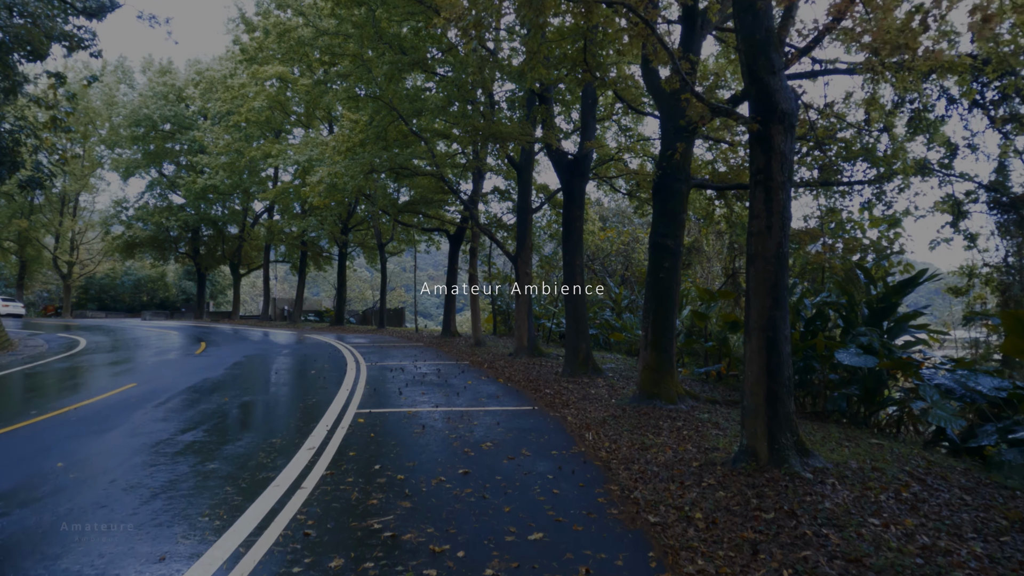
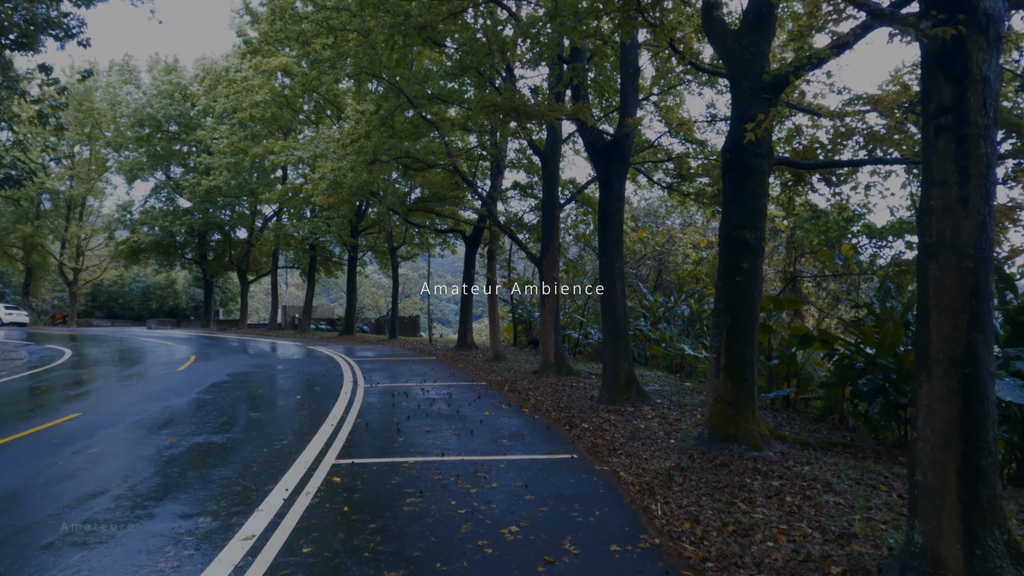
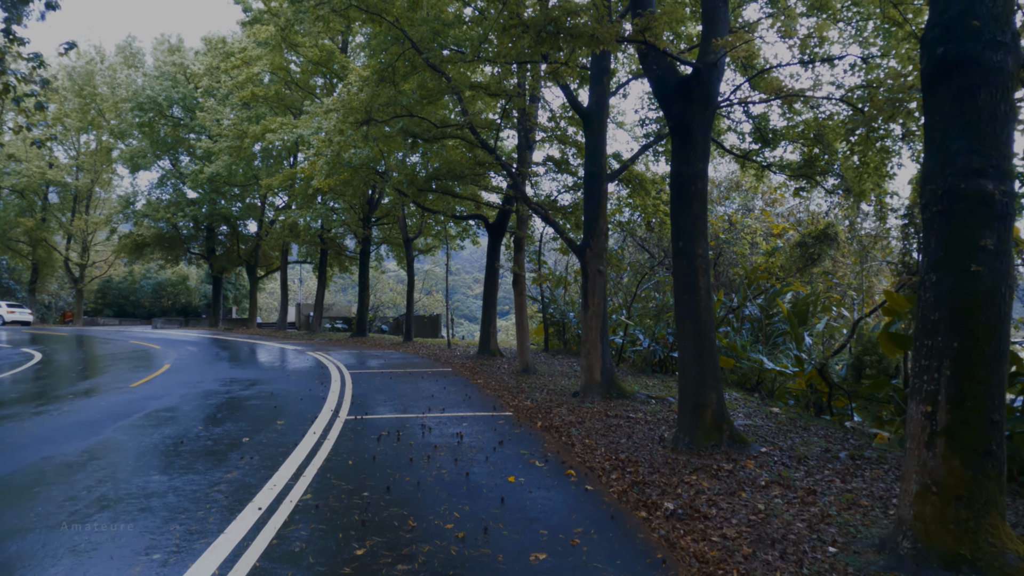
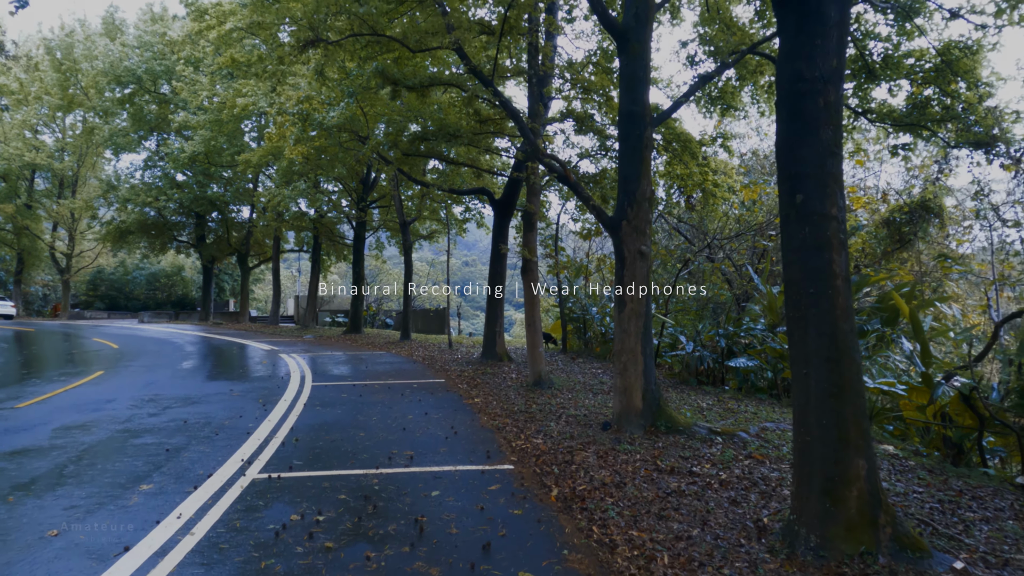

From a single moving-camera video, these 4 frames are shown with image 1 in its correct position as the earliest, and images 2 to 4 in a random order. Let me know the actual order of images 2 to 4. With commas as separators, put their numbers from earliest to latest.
2, 3, 4
